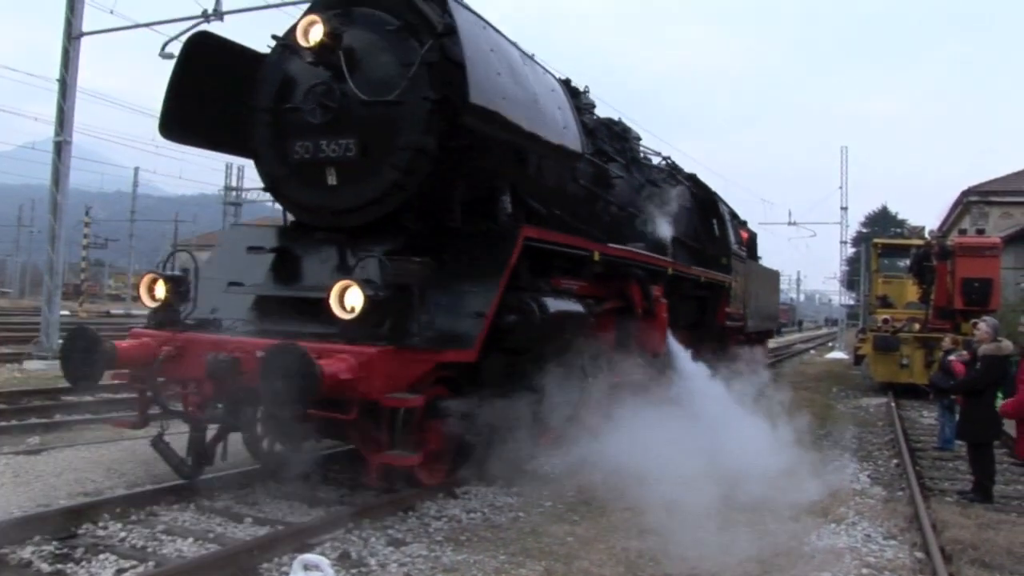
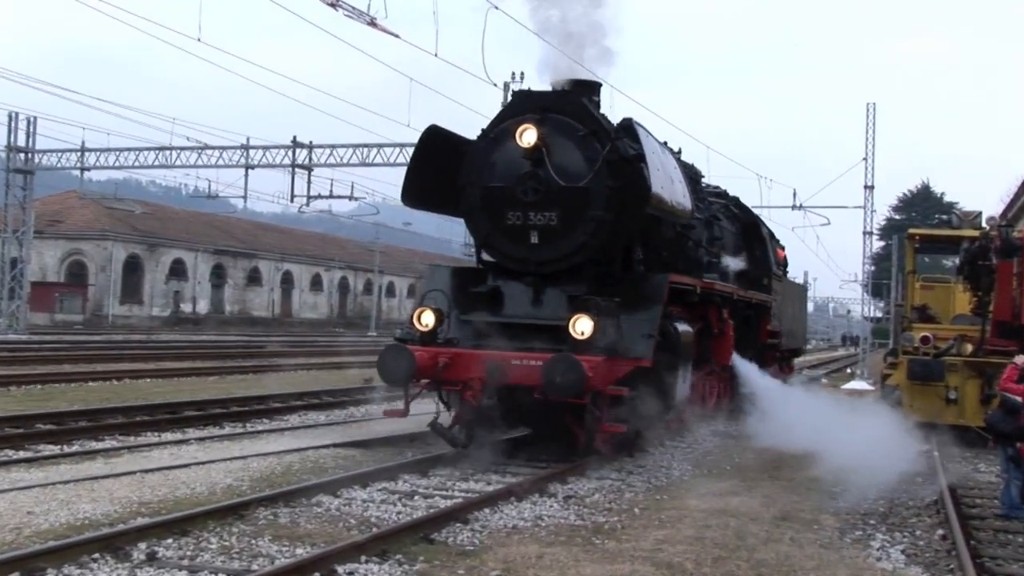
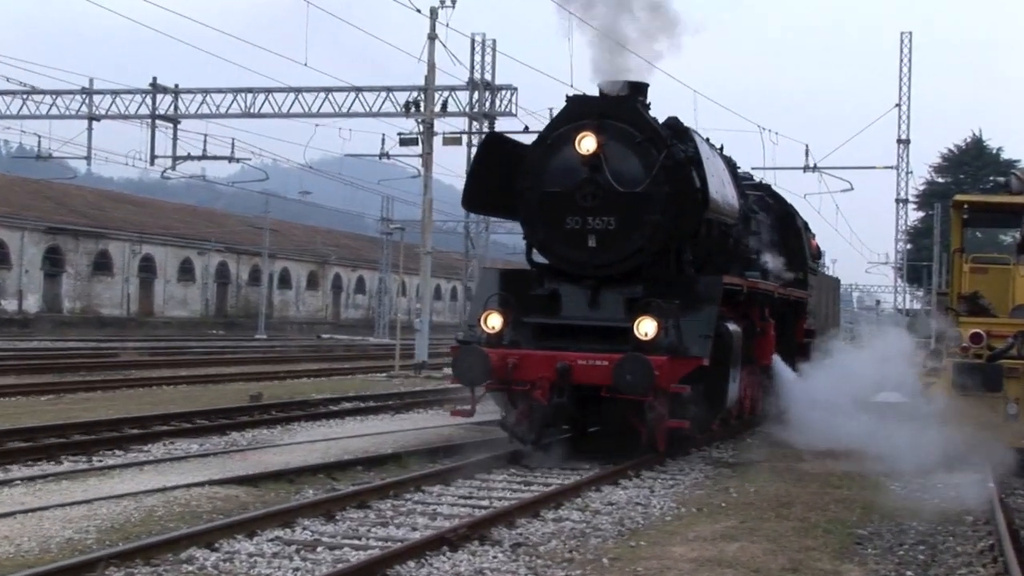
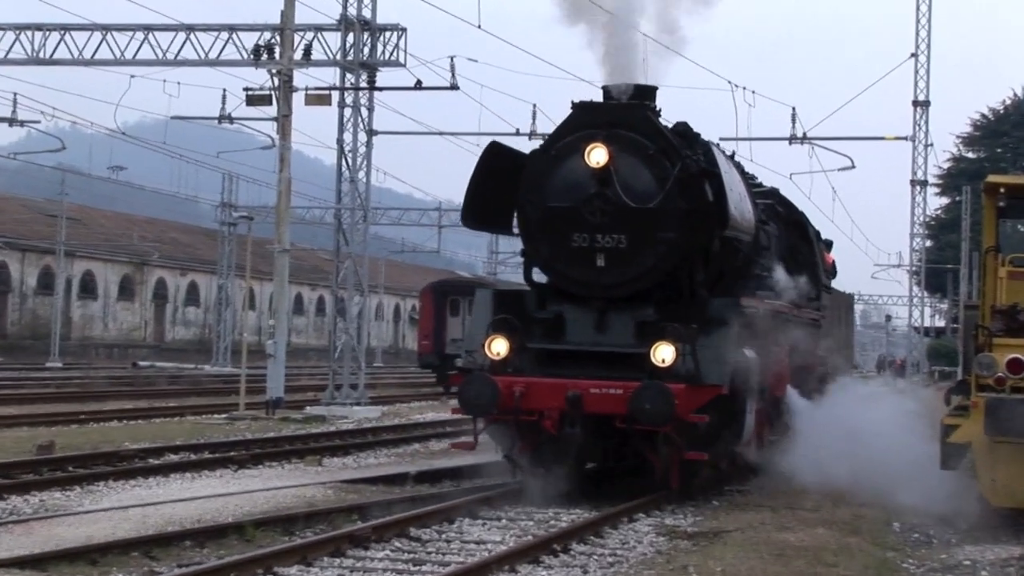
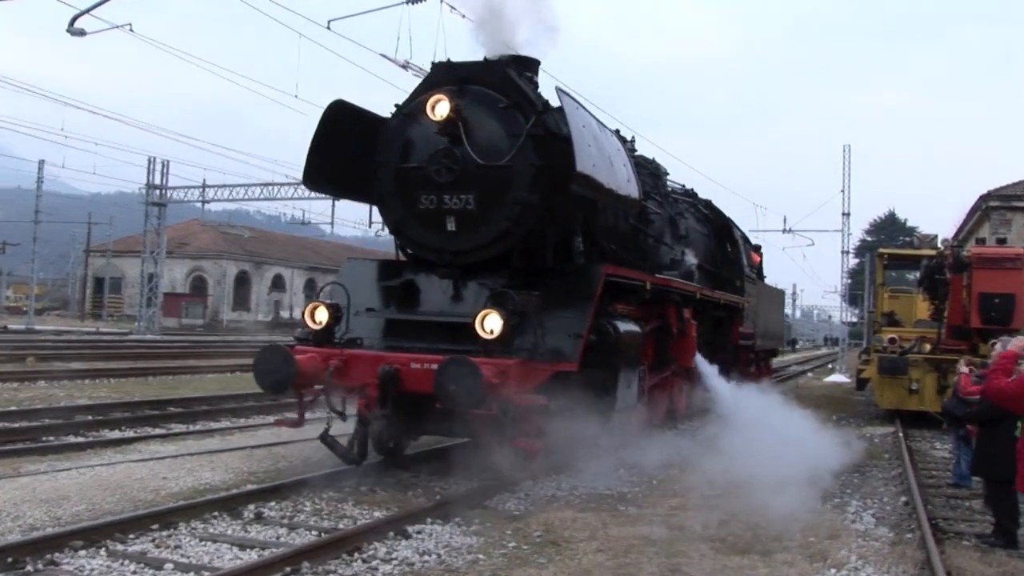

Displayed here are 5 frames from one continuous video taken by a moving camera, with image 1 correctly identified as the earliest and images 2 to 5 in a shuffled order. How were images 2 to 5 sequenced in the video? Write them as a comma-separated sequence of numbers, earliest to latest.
5, 2, 3, 4
